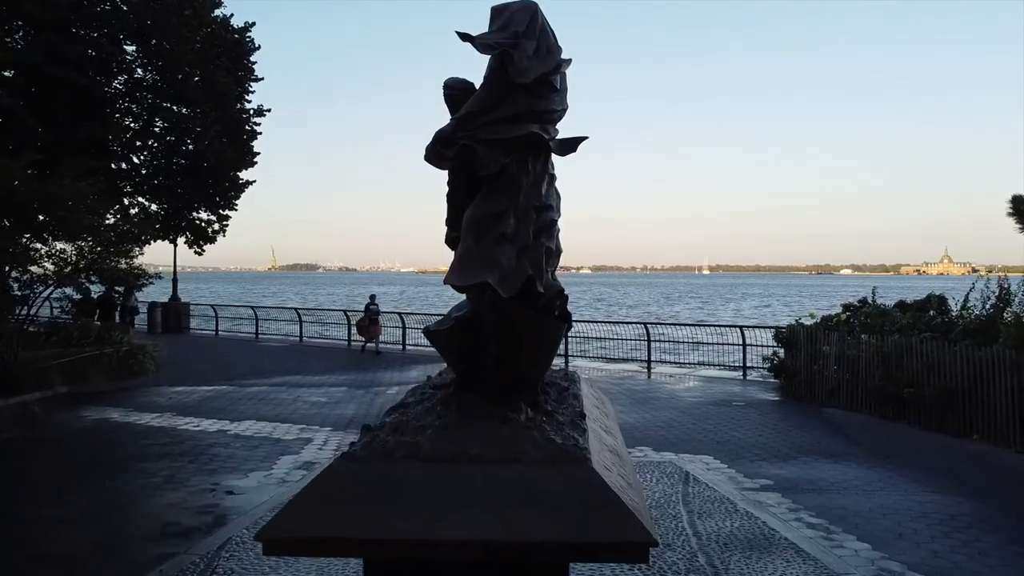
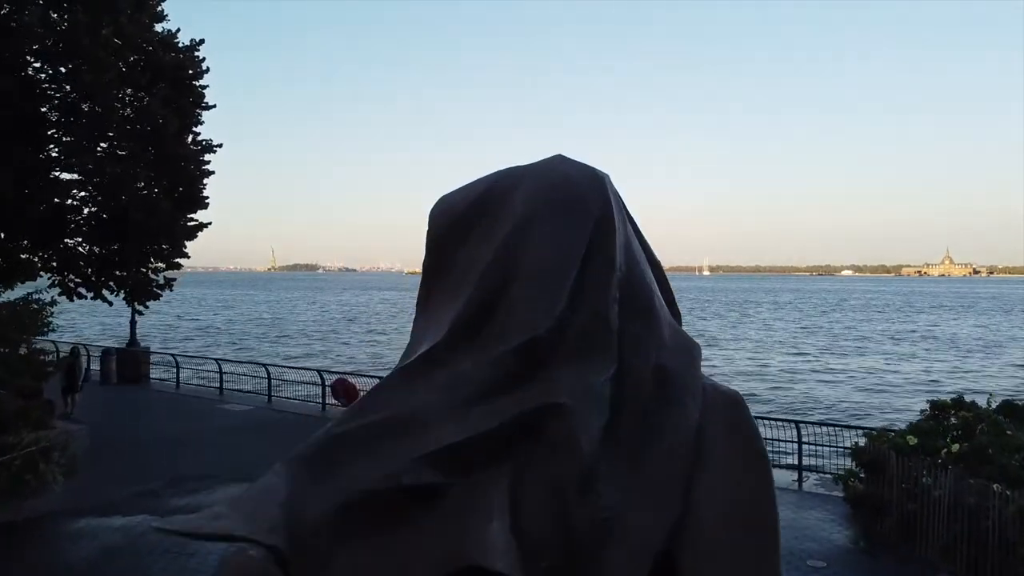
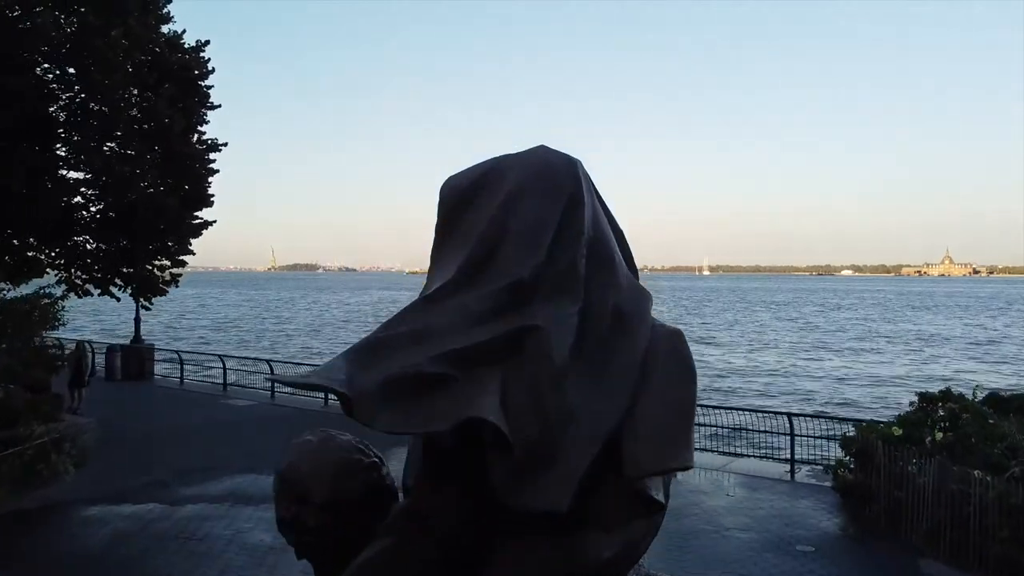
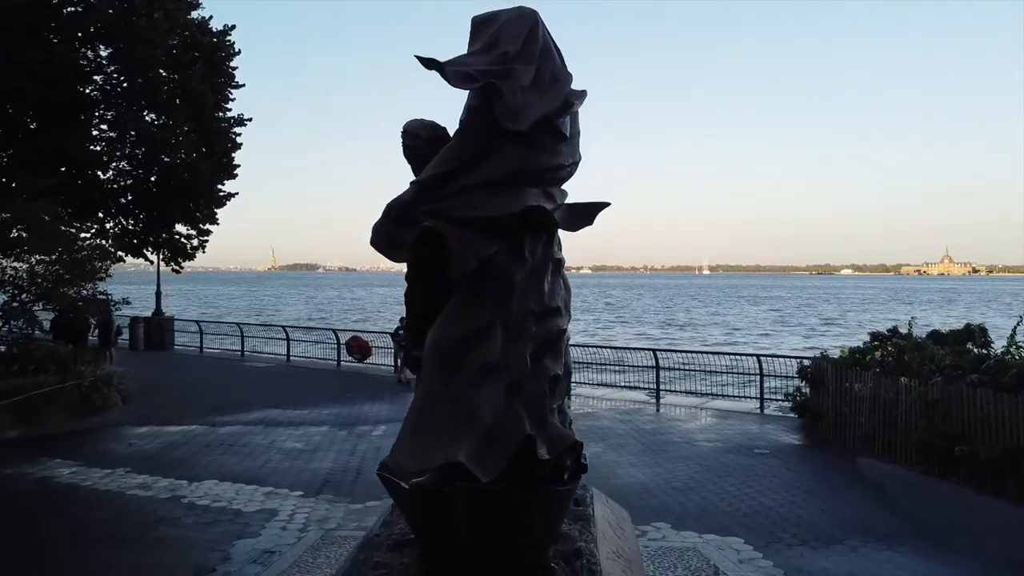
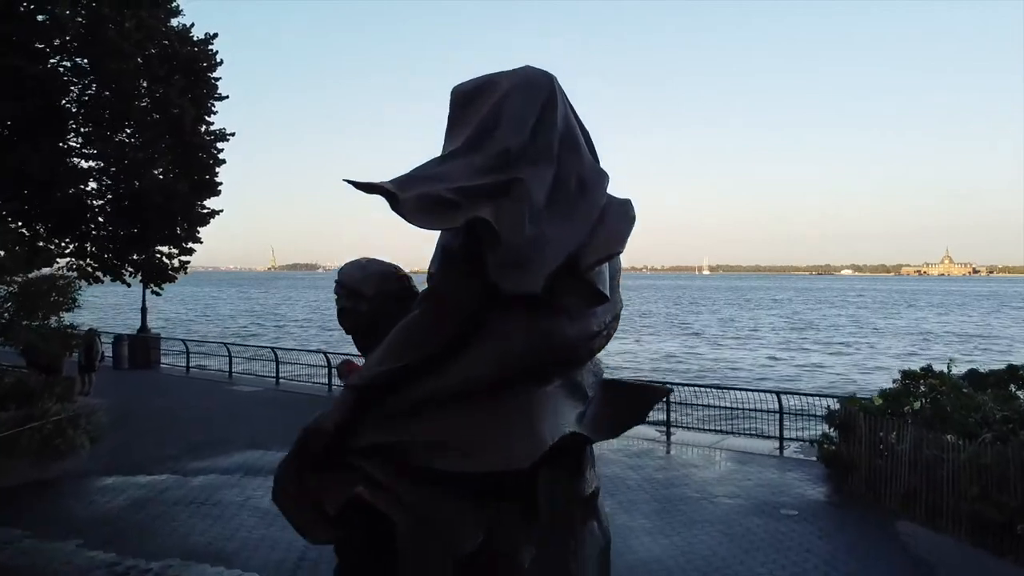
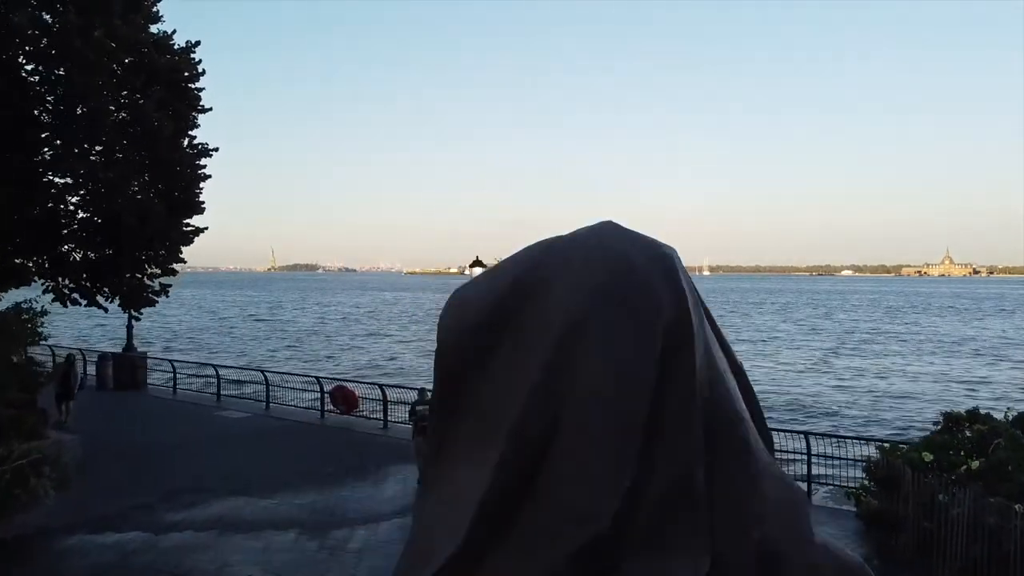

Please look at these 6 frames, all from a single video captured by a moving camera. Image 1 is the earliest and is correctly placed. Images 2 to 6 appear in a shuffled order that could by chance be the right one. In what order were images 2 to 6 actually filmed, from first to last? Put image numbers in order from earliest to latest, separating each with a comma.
4, 5, 3, 2, 6
